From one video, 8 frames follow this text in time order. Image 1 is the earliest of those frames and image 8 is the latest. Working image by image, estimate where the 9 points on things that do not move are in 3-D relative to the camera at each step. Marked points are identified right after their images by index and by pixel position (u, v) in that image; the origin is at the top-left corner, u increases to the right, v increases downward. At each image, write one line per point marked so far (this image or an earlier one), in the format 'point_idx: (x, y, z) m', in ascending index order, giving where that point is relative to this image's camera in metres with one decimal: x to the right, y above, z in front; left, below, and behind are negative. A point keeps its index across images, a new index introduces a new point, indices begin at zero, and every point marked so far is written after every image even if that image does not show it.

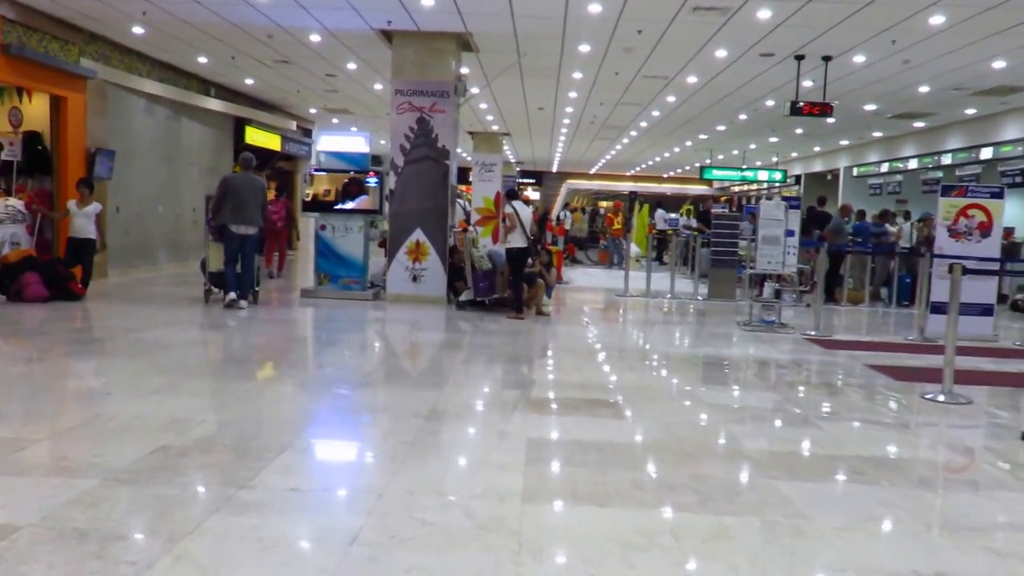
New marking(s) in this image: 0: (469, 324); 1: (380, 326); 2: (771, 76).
0: (-0.3, -0.3, +9.0) m
1: (-1.1, -0.3, +8.9) m
2: (+2.9, +2.4, +12.0) m
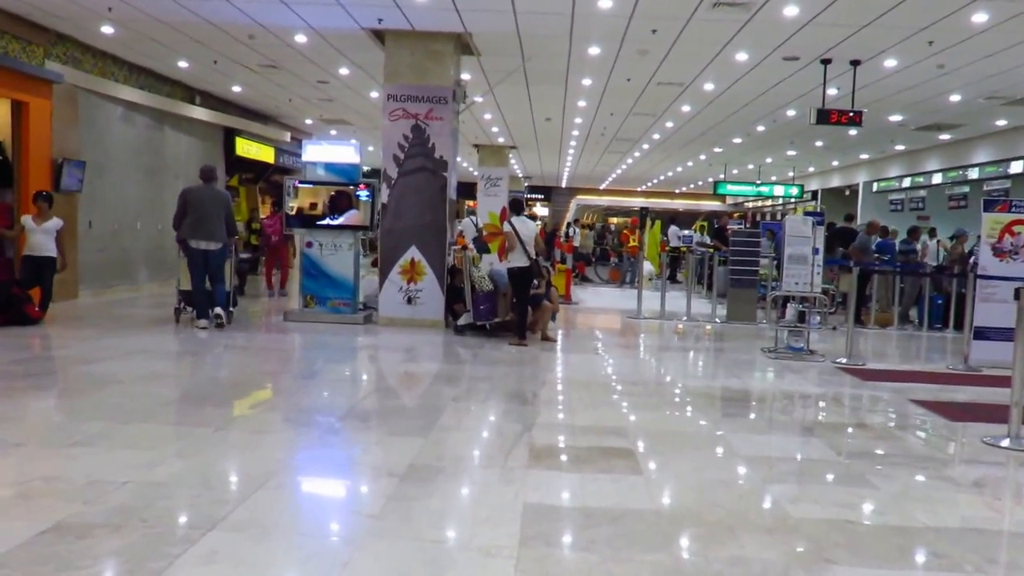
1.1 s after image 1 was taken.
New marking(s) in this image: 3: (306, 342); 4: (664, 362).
0: (-0.3, -0.5, +8.1) m
1: (-1.1, -0.5, +8.1) m
2: (+3.0, +2.2, +11.2) m
3: (-1.7, -0.4, +8.6) m
4: (+1.2, -0.6, +8.3) m
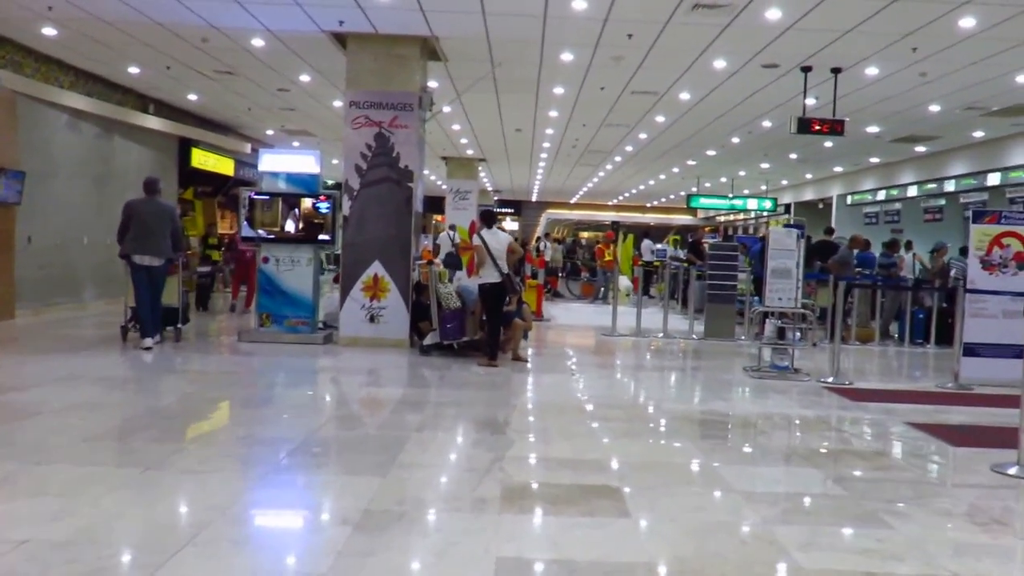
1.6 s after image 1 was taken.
0: (-0.5, -0.6, +7.6) m
1: (-1.3, -0.6, +7.5) m
2: (+2.7, +2.0, +10.8) m
3: (-1.9, -0.6, +8.1) m
4: (+1.0, -0.7, +7.8) m
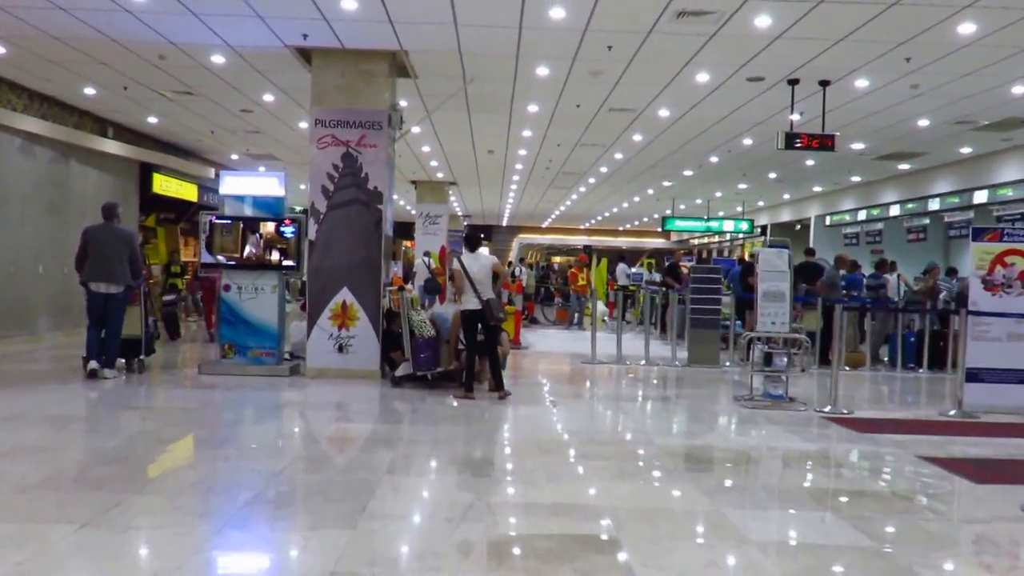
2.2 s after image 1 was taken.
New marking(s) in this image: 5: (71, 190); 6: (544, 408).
0: (-0.7, -0.8, +7.1) m
1: (-1.4, -0.8, +7.0) m
2: (+2.4, +1.8, +10.4) m
3: (-2.0, -0.8, +7.5) m
4: (+0.8, -0.9, +7.3) m
5: (-5.3, +1.2, +12.6) m
6: (+0.2, -0.8, +7.3) m
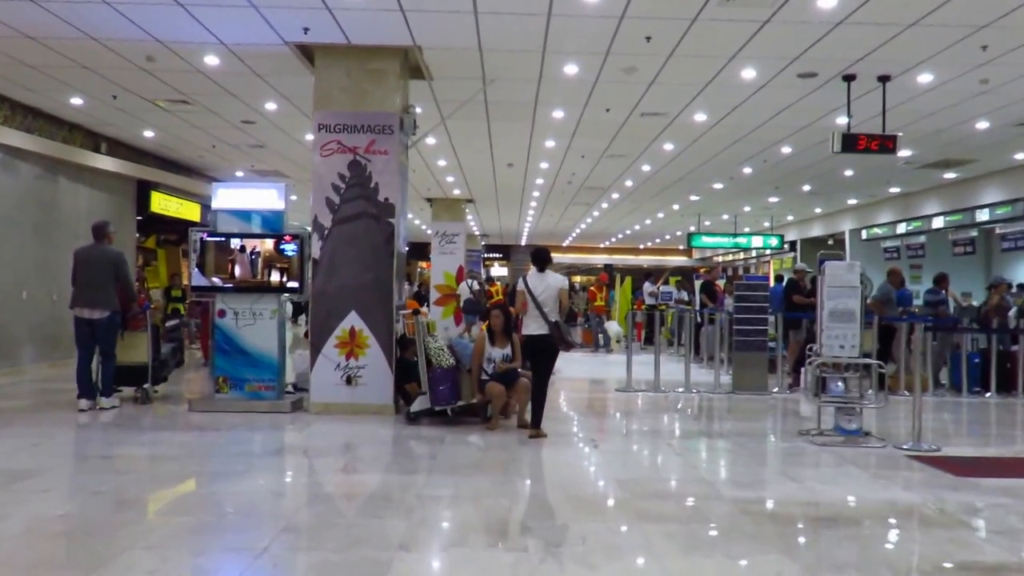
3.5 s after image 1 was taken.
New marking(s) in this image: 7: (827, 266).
0: (-0.5, -0.9, +6.2) m
1: (-1.2, -1.0, +6.1) m
2: (+2.6, +1.6, +9.5) m
3: (-1.8, -0.9, +6.6) m
4: (+1.0, -1.0, +6.4) m
5: (-5.0, +0.9, +11.8) m
6: (+0.4, -1.0, +6.3) m
7: (+2.0, +0.1, +6.8) m
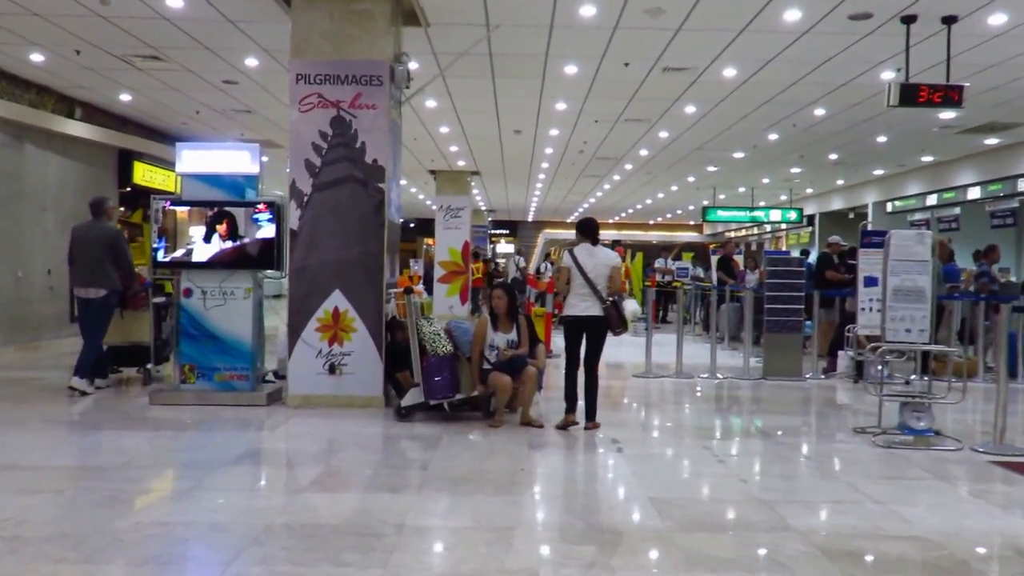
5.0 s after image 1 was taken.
0: (-0.5, -0.8, +5.2) m
1: (-1.2, -0.8, +5.1) m
2: (+2.7, +1.8, +8.5) m
3: (-1.8, -0.8, +5.6) m
4: (+1.0, -0.9, +5.4) m
5: (-4.9, +1.2, +10.8) m
6: (+0.4, -0.8, +5.3) m
7: (+2.0, +0.3, +5.8) m
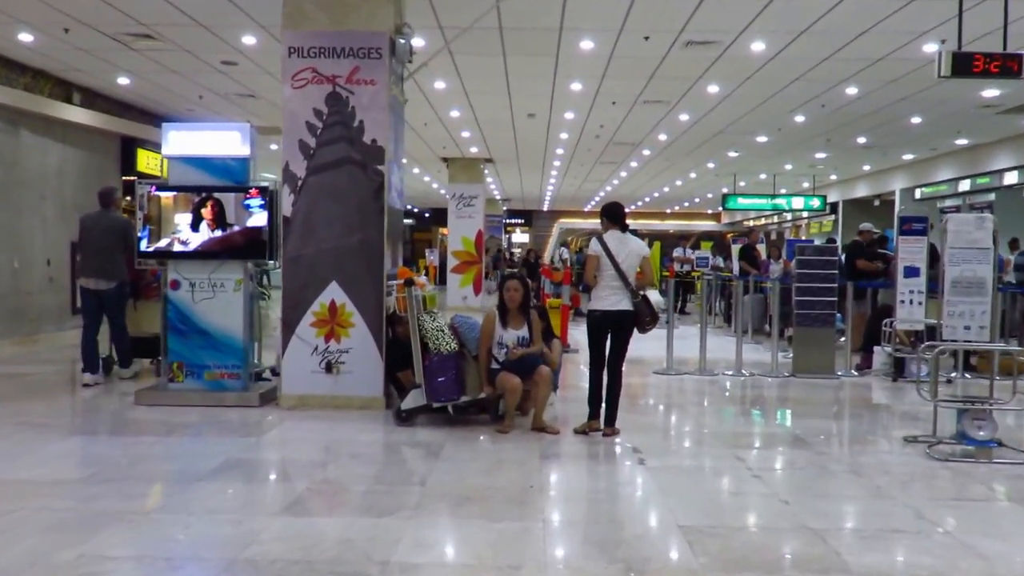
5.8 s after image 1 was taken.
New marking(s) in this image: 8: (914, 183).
0: (-0.4, -0.8, +4.7) m
1: (-1.2, -0.8, +4.6) m
2: (+2.8, +1.9, +7.9) m
3: (-1.8, -0.8, +5.1) m
4: (+1.1, -0.8, +4.9) m
5: (-4.8, +1.2, +10.3) m
6: (+0.5, -0.8, +4.8) m
7: (+2.1, +0.3, +5.2) m
8: (+7.1, +1.8, +18.8) m
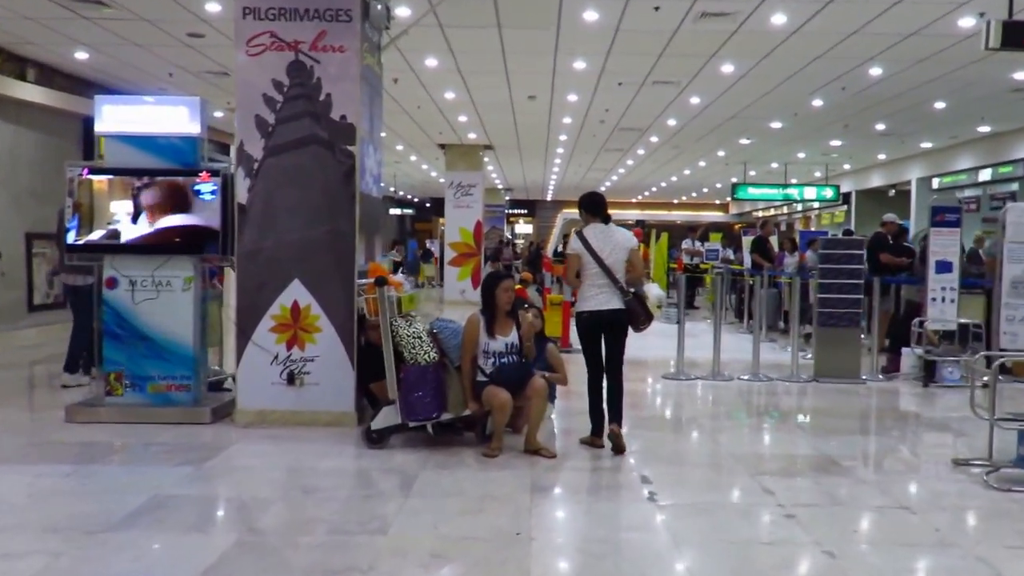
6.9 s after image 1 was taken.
0: (-0.5, -0.8, +3.9) m
1: (-1.2, -0.8, +3.8) m
2: (+2.7, +1.9, +7.0) m
3: (-1.8, -0.8, +4.3) m
4: (+1.0, -0.8, +4.1) m
5: (-4.8, +1.3, +9.5) m
6: (+0.4, -0.8, +4.0) m
7: (+2.0, +0.3, +4.4) m
8: (+7.1, +1.9, +17.9) m
